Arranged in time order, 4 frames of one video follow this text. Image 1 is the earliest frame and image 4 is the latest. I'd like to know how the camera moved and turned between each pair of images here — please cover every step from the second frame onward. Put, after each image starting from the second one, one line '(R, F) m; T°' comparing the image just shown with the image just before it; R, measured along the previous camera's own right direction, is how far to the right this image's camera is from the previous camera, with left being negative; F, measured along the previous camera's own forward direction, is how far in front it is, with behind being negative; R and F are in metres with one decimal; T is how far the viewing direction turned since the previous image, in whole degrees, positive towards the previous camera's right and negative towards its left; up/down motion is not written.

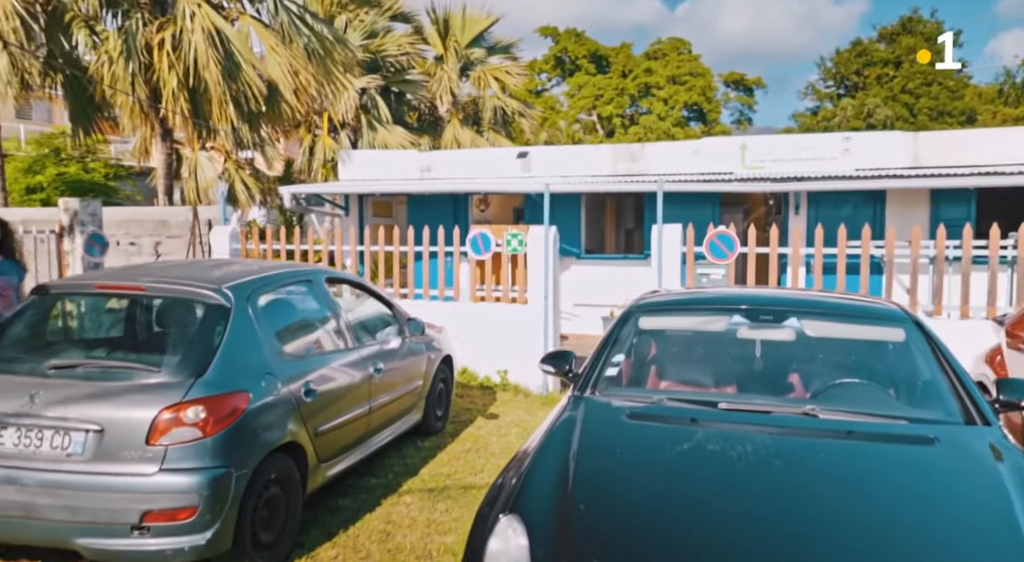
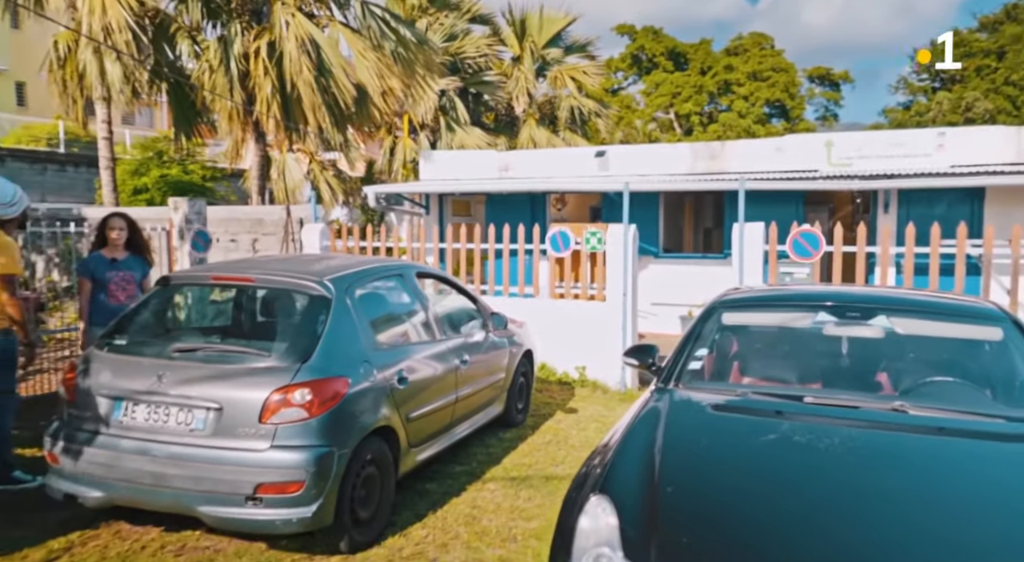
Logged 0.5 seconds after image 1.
(-0.1, -0.1) m; -6°
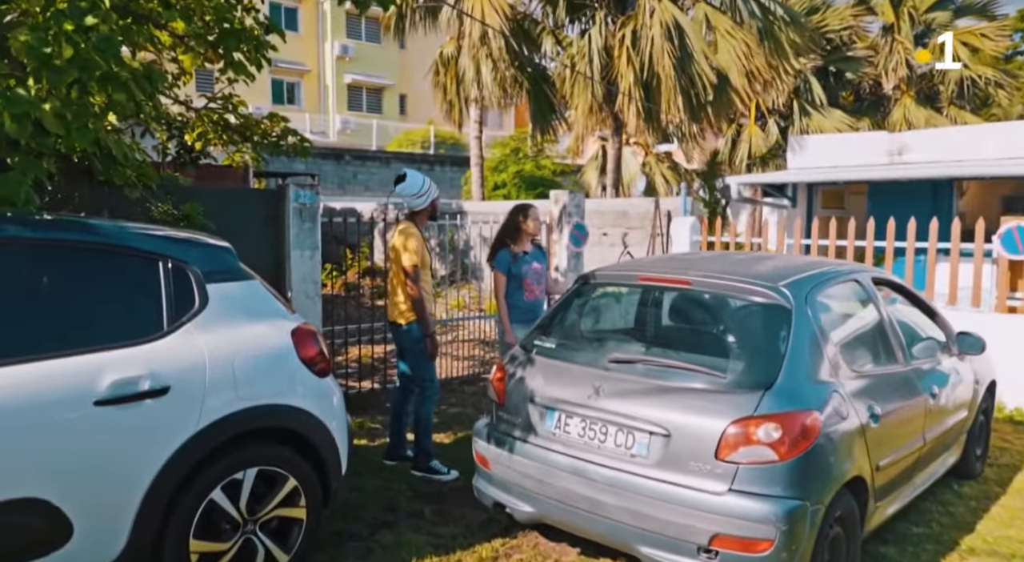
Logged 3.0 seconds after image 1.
(-0.8, +0.5) m; -24°
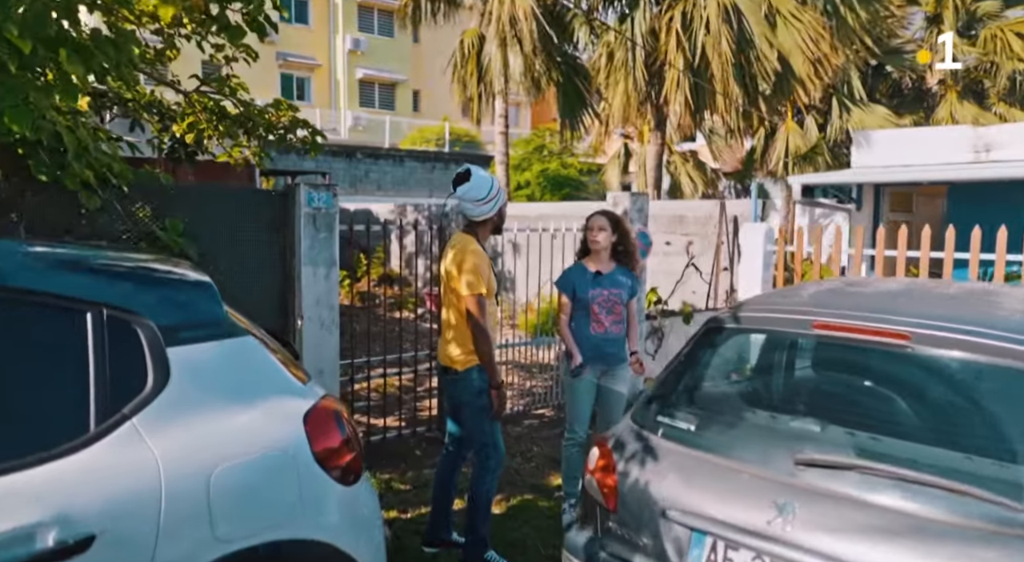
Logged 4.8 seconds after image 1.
(-0.4, +1.2) m; -1°
